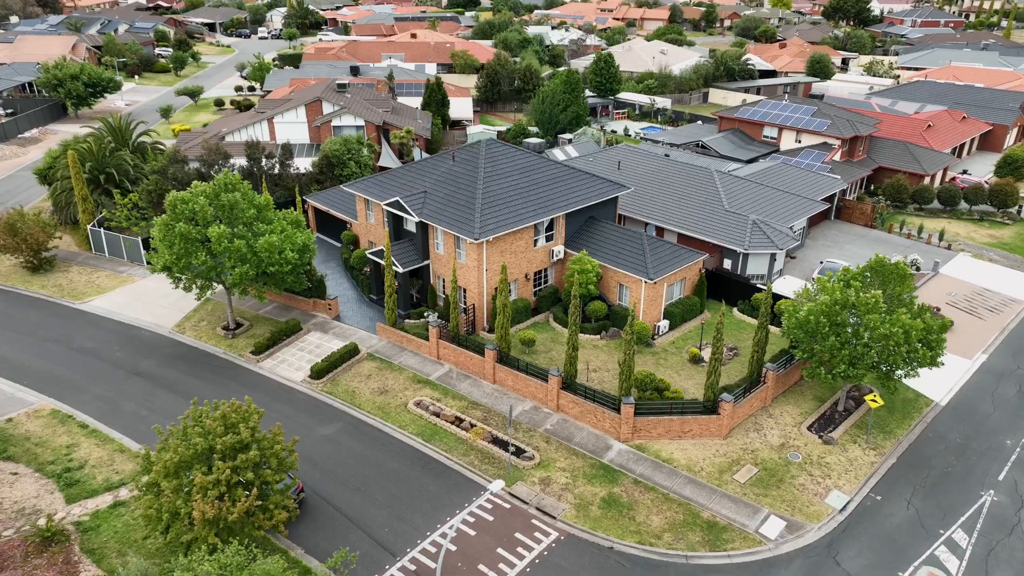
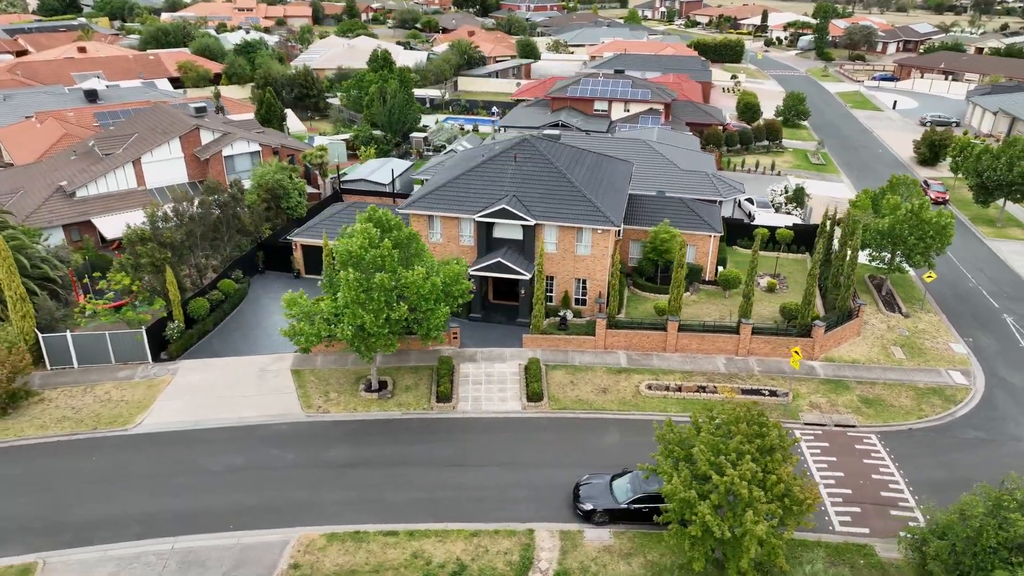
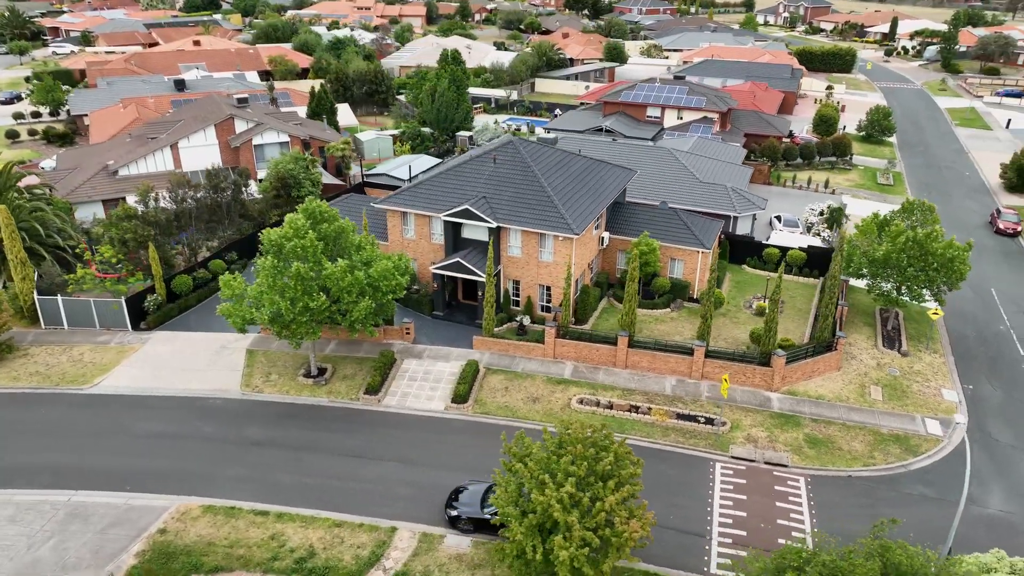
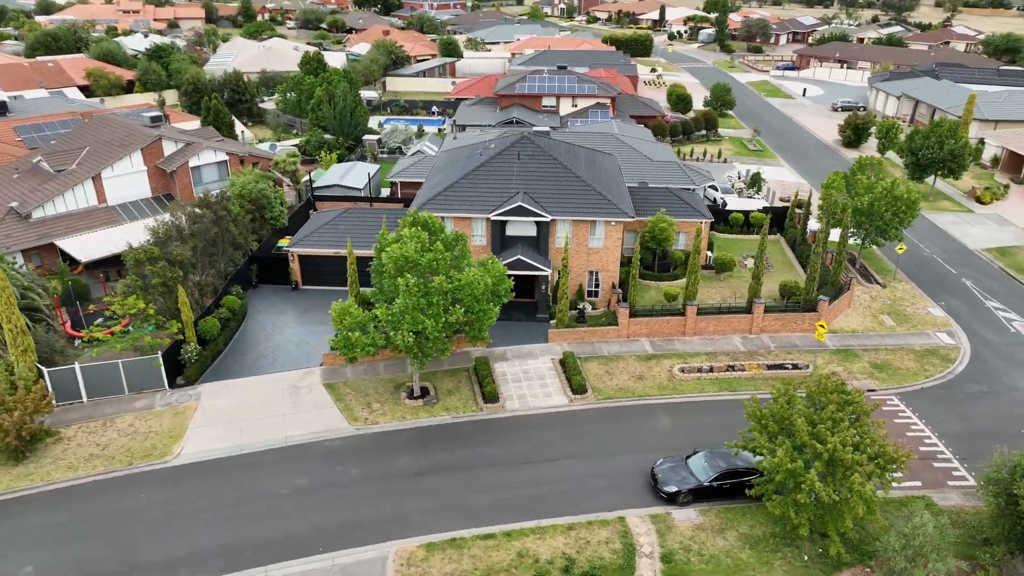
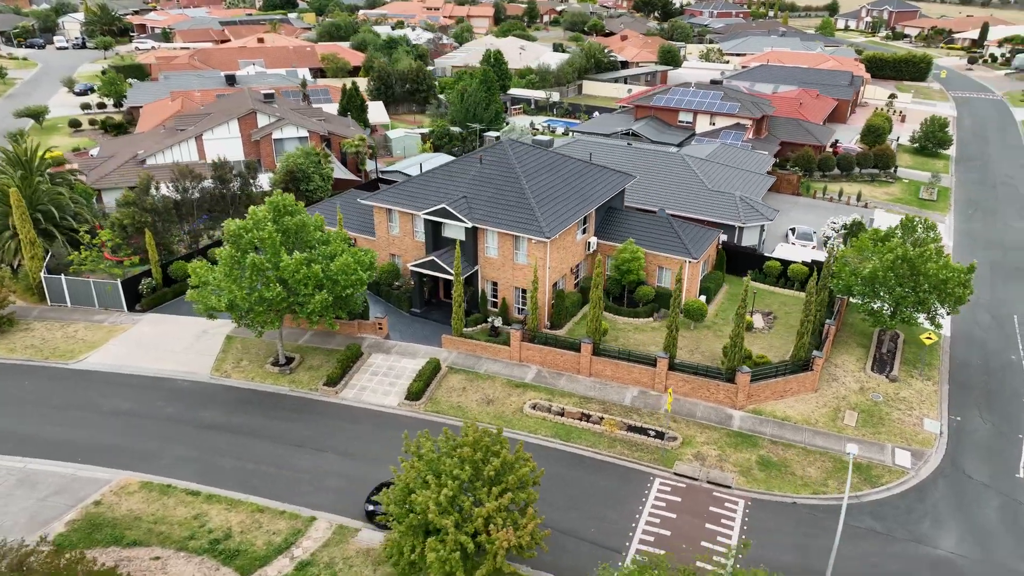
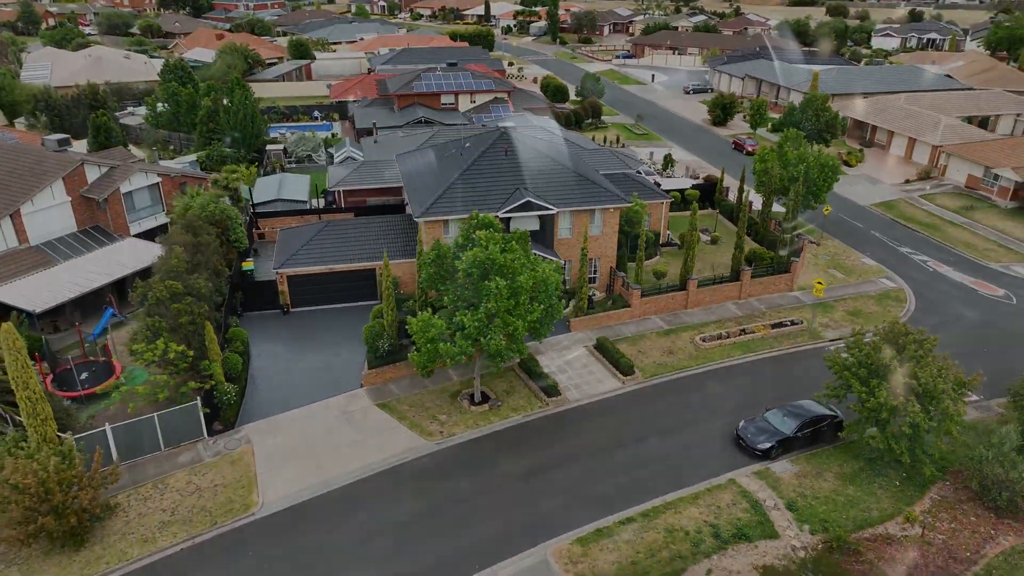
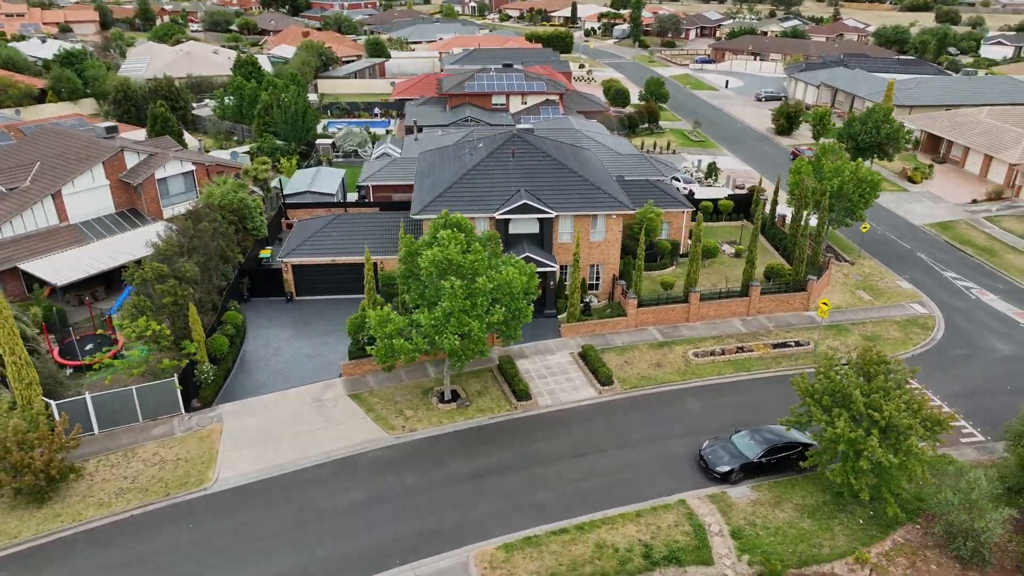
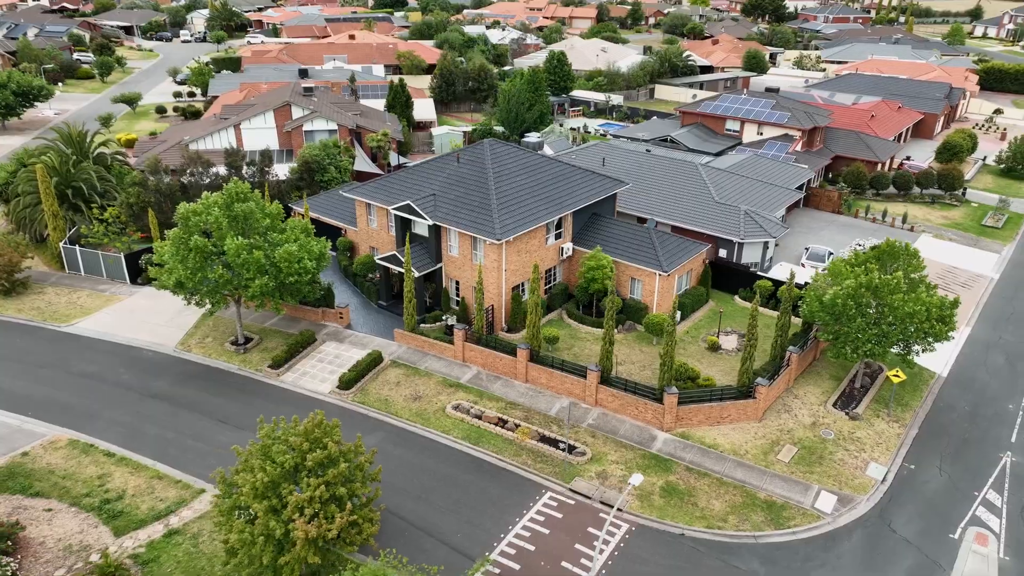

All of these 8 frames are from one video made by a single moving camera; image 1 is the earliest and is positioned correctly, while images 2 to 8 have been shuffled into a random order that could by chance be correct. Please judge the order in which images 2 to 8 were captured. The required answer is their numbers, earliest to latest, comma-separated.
8, 5, 3, 2, 4, 7, 6
